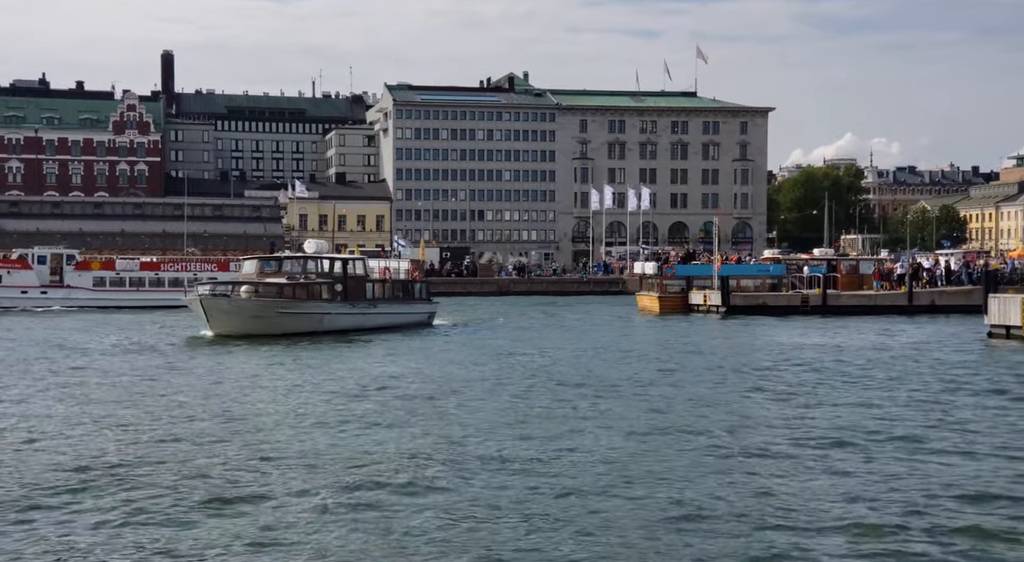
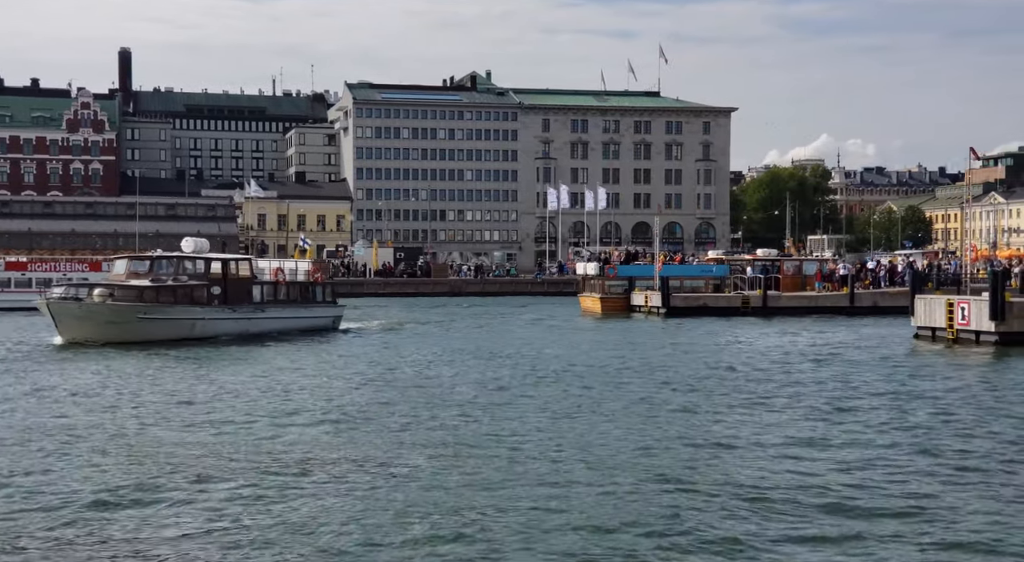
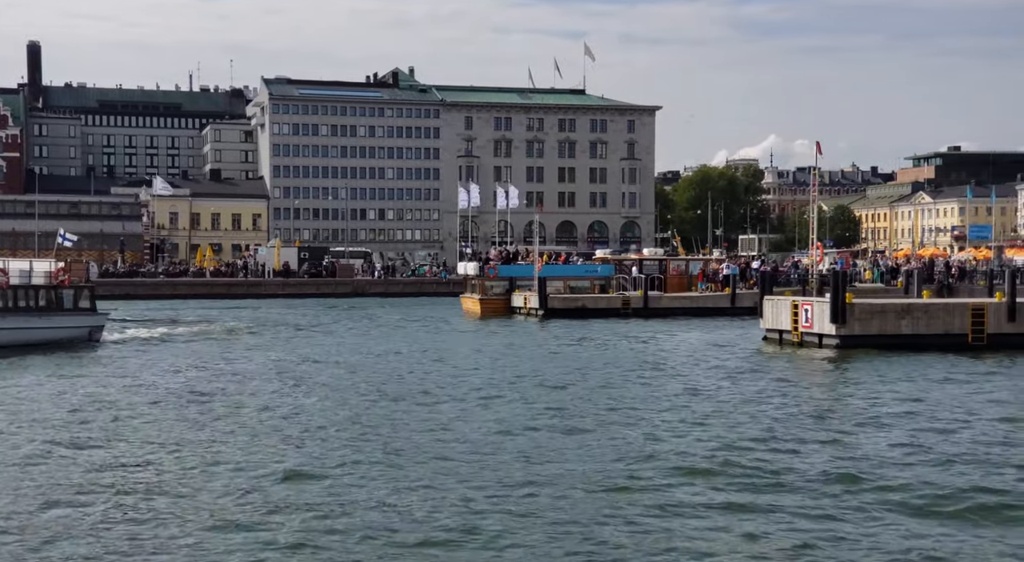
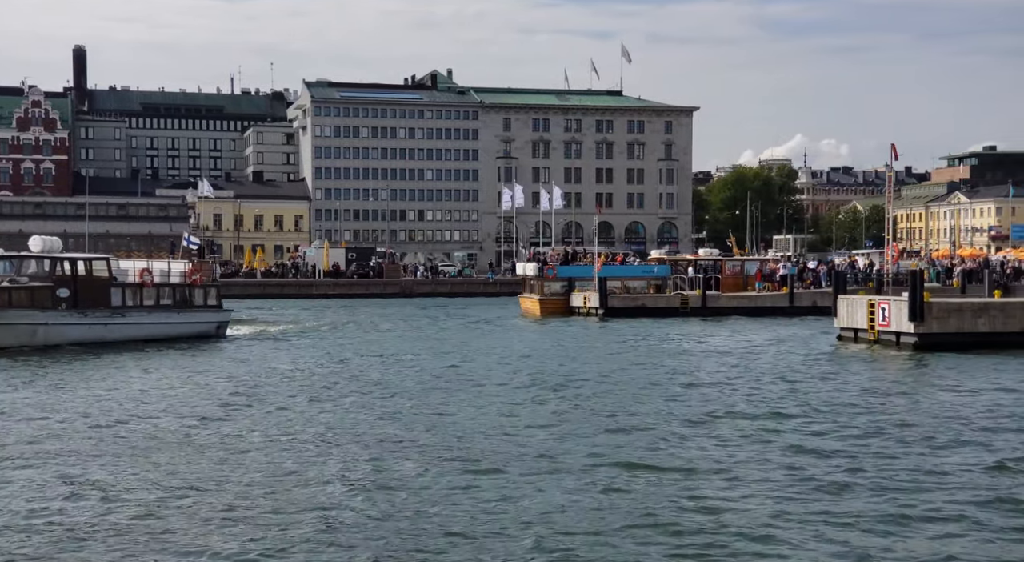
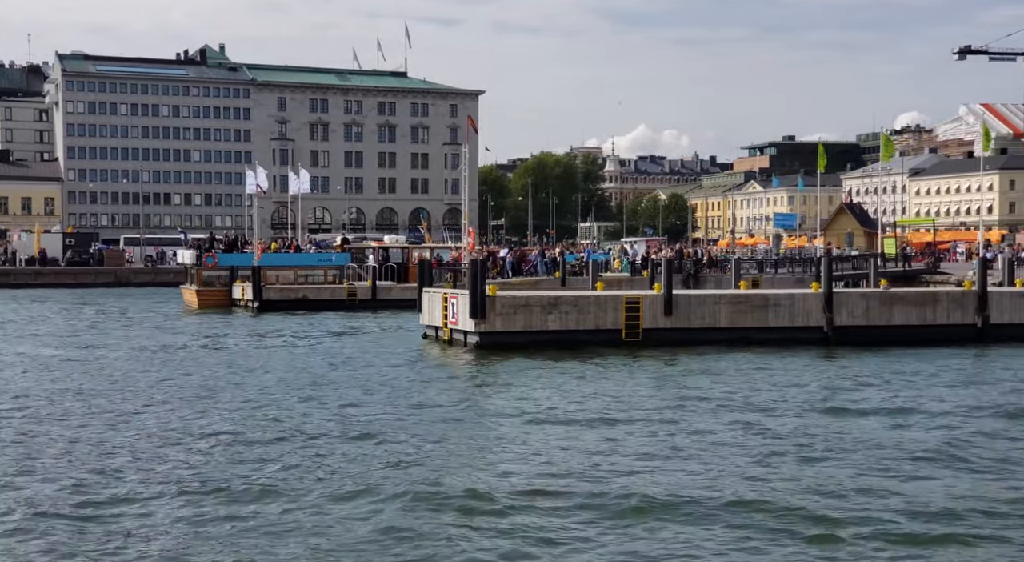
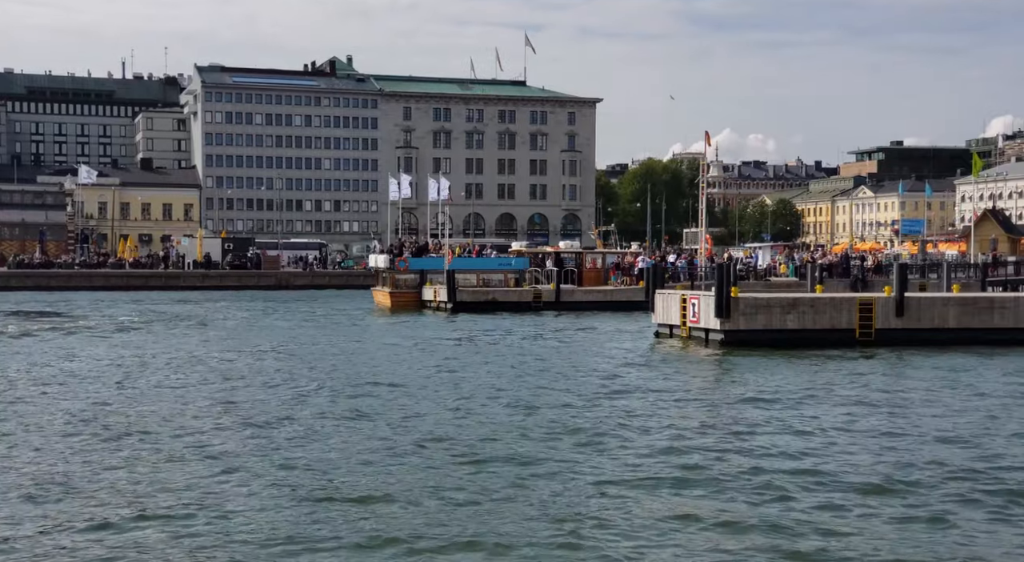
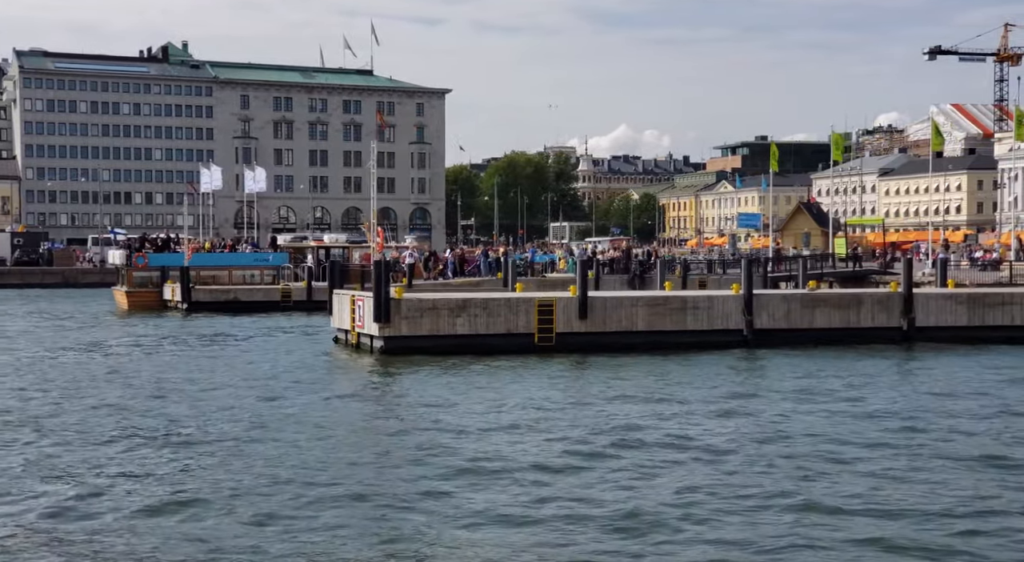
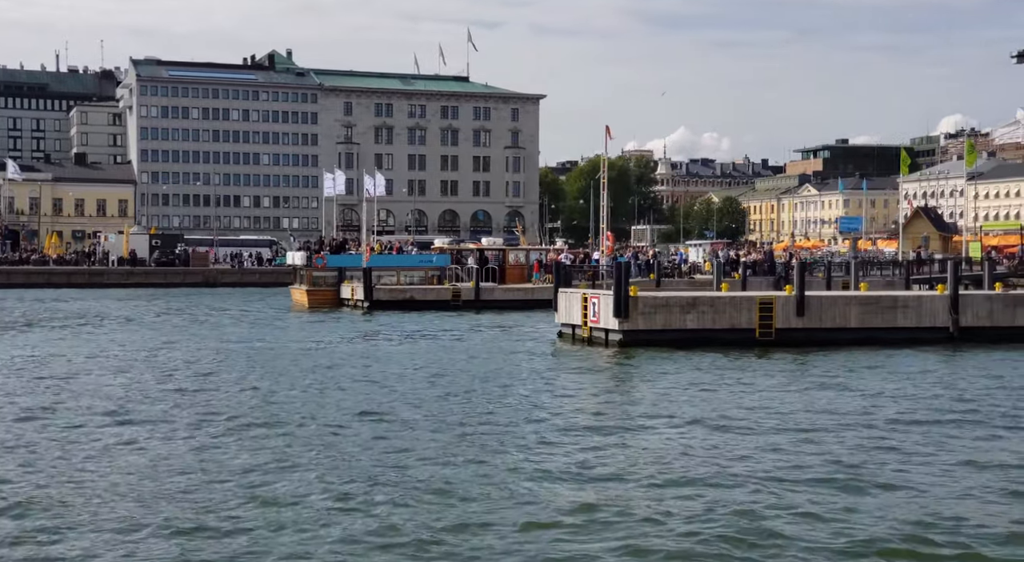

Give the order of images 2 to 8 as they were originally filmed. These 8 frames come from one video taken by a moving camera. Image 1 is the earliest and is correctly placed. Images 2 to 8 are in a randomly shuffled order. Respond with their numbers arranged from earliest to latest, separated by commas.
2, 4, 3, 6, 8, 5, 7
